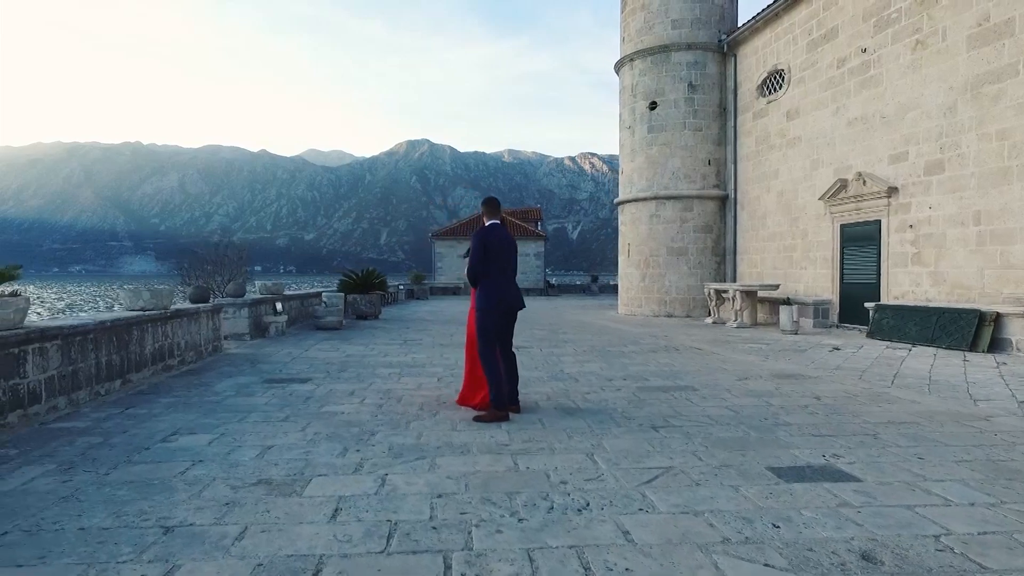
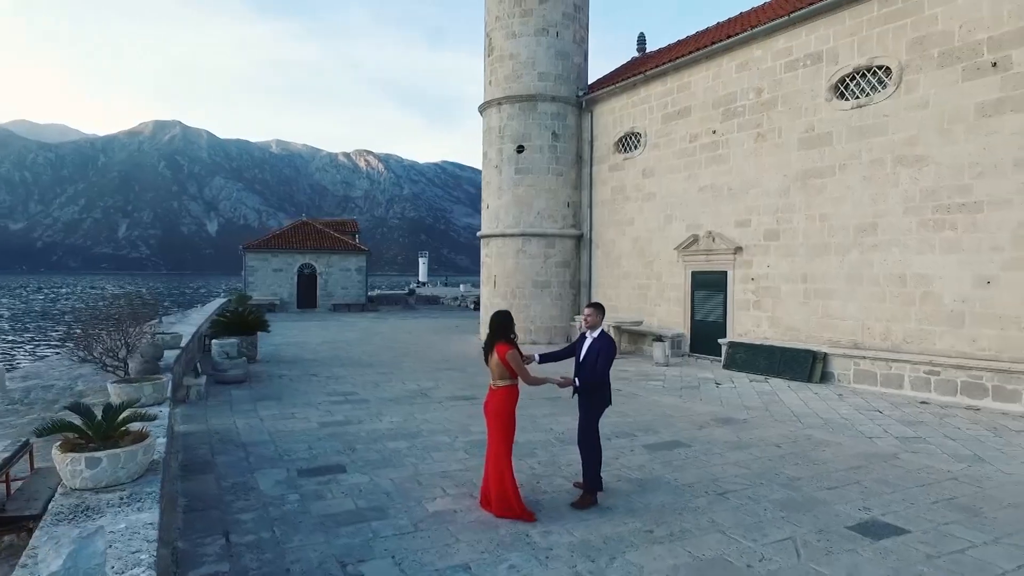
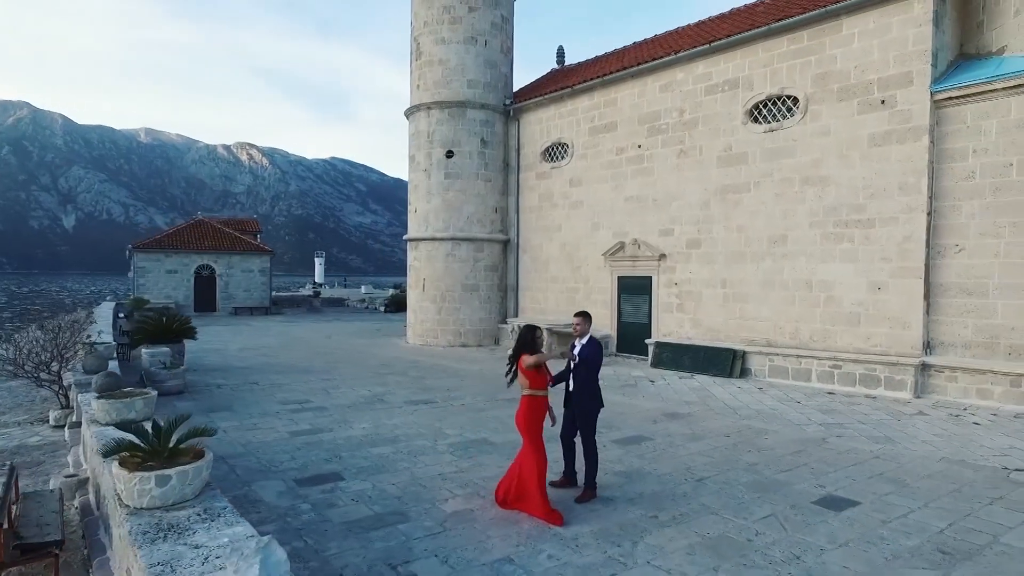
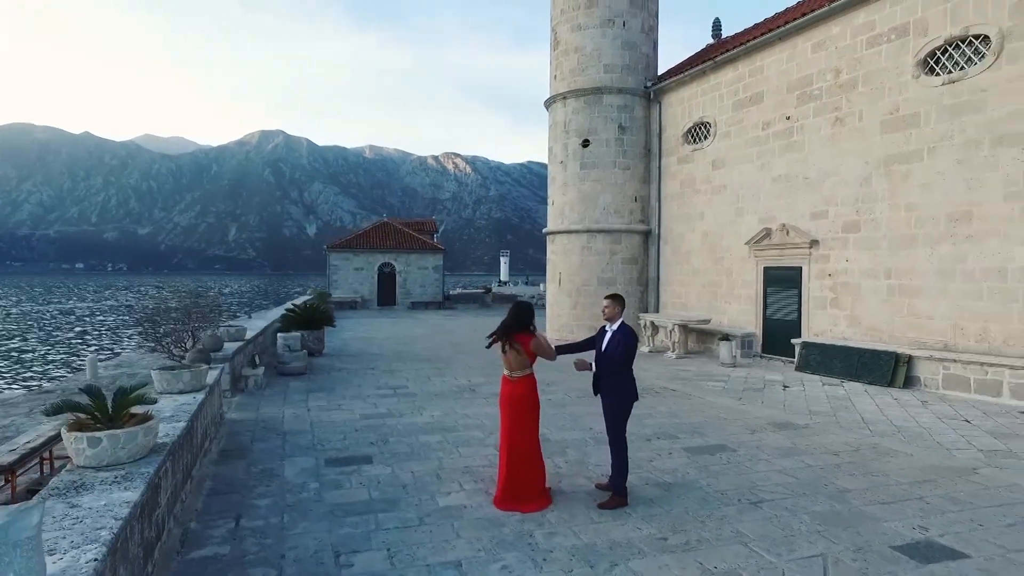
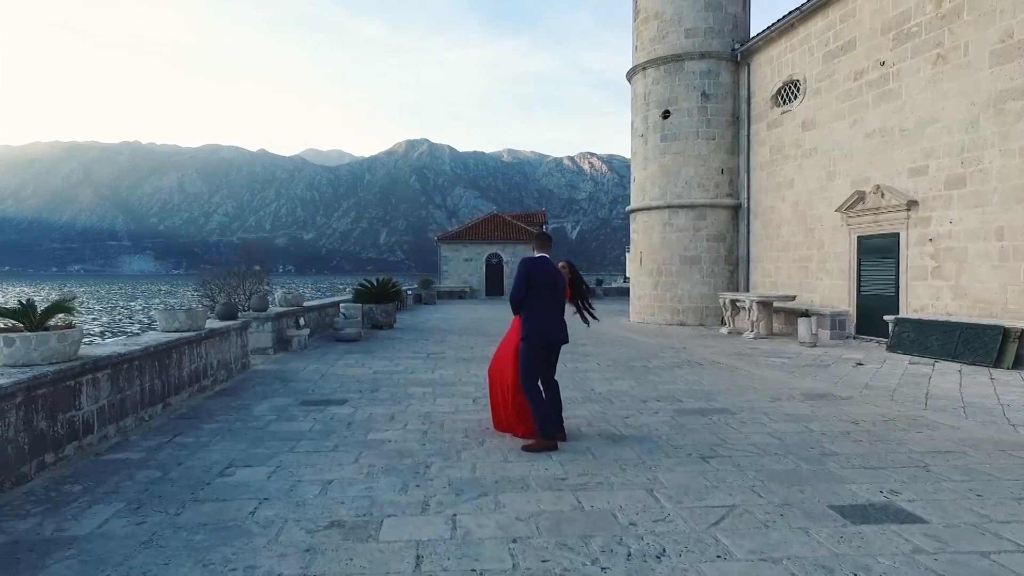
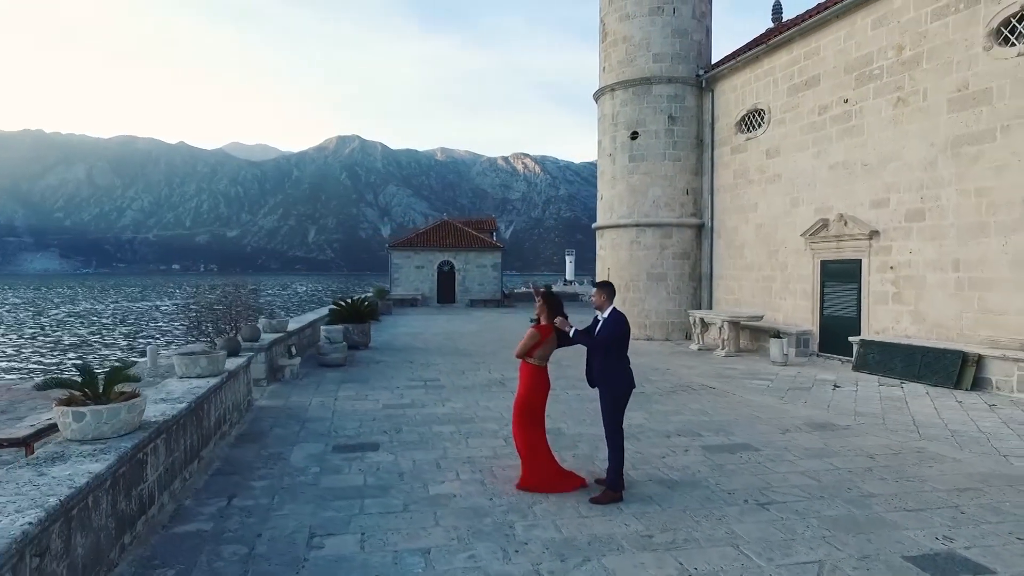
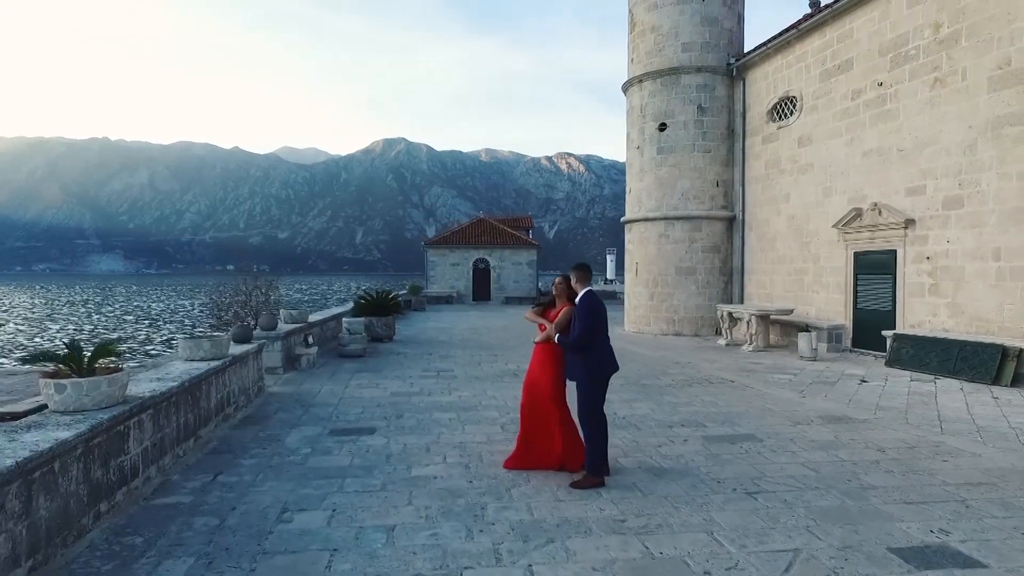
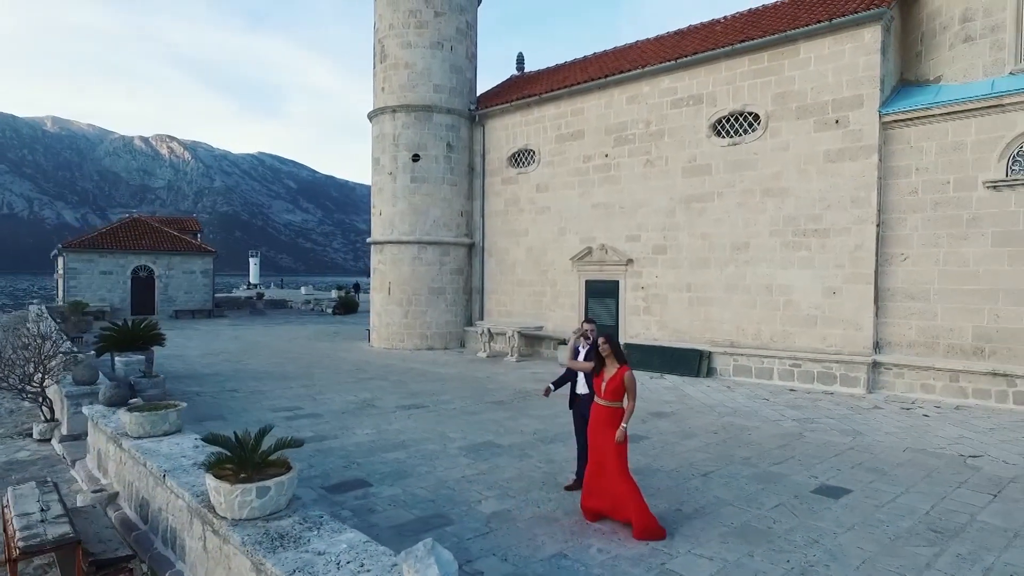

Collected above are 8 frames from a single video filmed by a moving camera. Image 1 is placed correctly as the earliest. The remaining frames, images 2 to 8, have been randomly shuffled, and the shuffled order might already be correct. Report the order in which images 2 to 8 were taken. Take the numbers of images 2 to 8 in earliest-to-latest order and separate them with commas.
5, 7, 6, 4, 2, 3, 8
